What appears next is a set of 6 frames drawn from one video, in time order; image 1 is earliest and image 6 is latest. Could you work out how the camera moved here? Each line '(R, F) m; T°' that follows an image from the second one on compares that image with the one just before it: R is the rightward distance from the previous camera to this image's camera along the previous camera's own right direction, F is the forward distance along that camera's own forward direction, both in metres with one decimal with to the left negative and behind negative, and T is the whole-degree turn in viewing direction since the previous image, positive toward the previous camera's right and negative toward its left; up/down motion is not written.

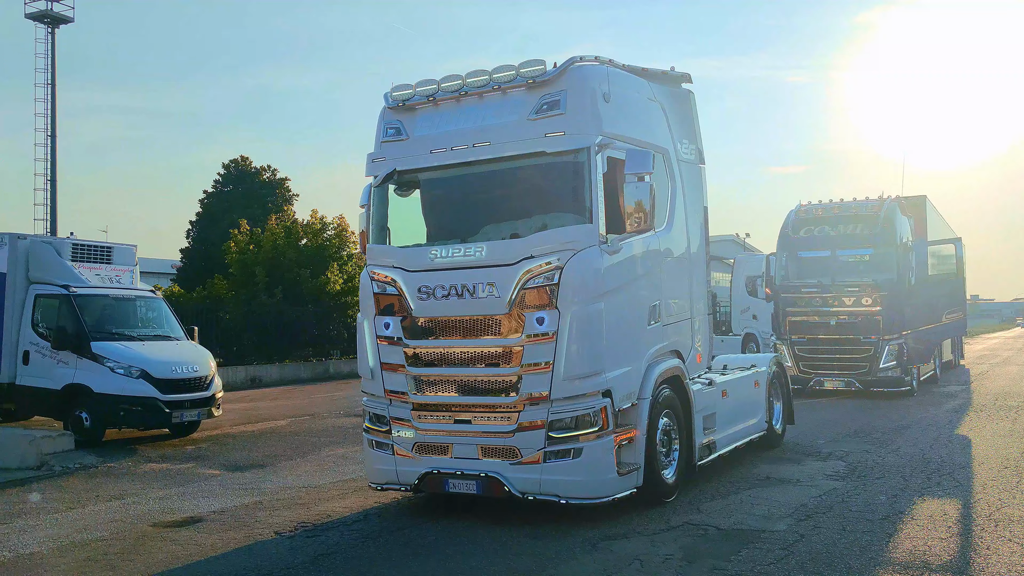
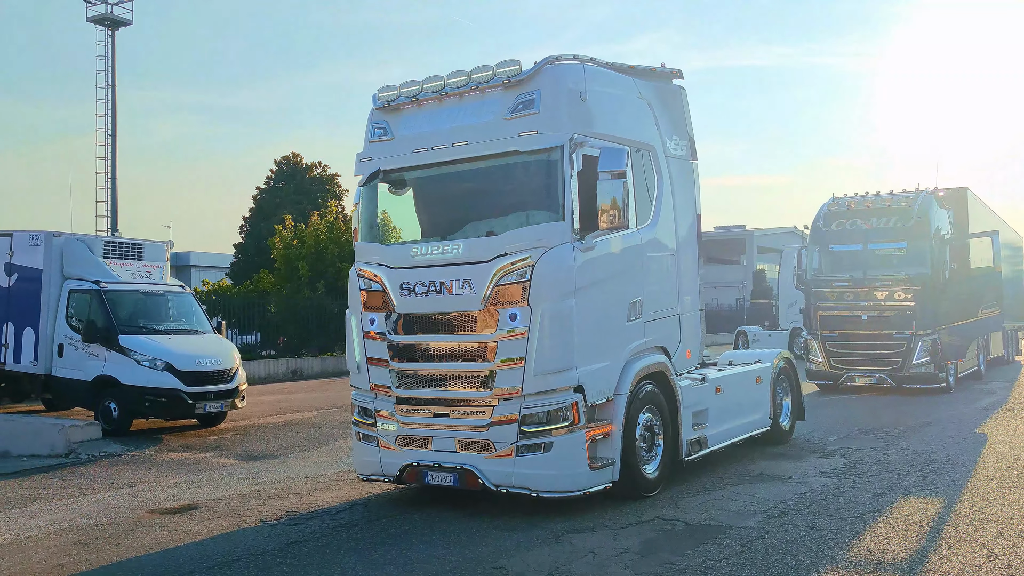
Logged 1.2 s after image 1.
(+0.7, -0.1) m; -4°
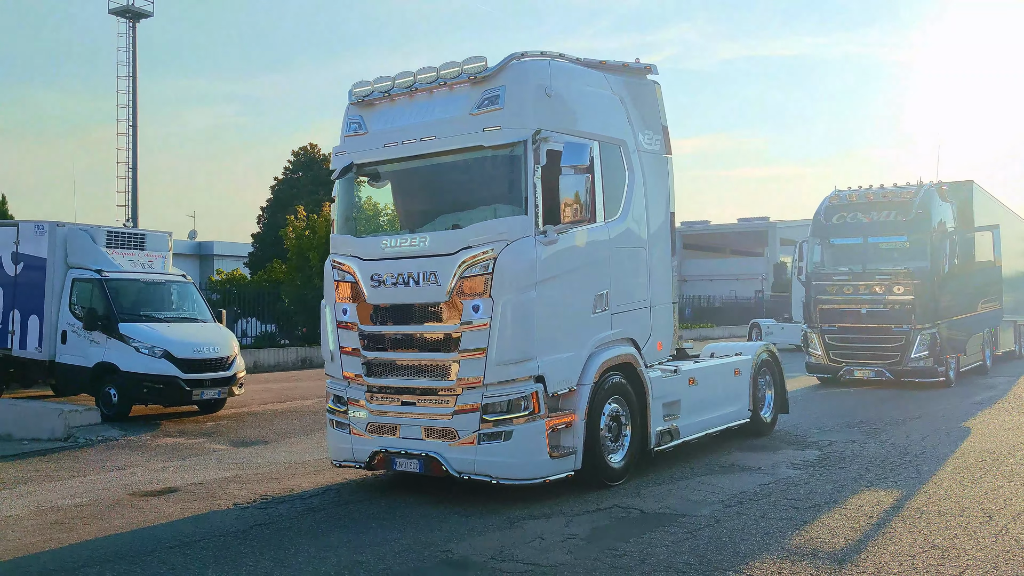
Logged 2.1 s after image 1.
(+0.5, -0.1) m; -1°
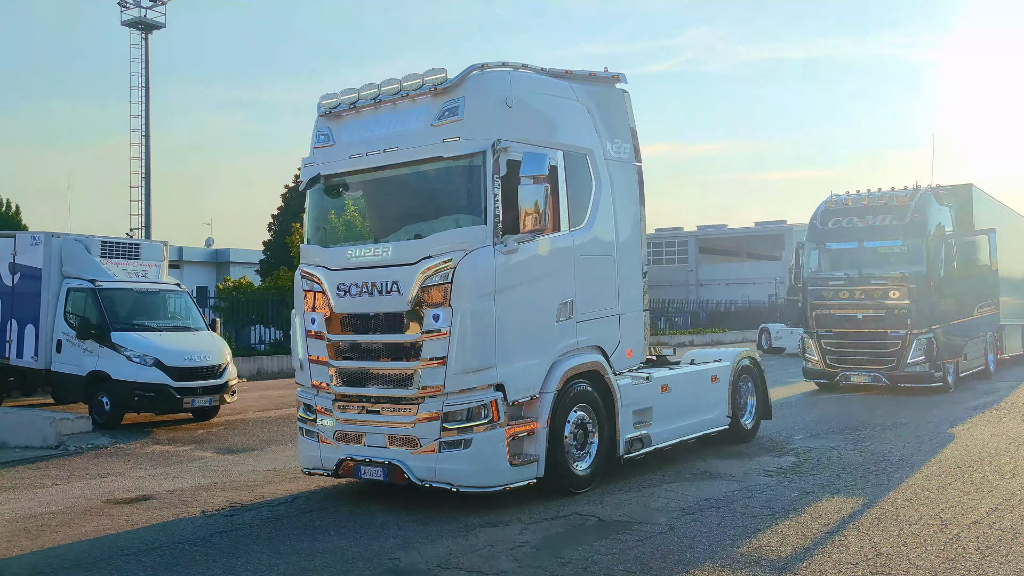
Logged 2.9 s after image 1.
(+0.5, -0.1) m; -1°
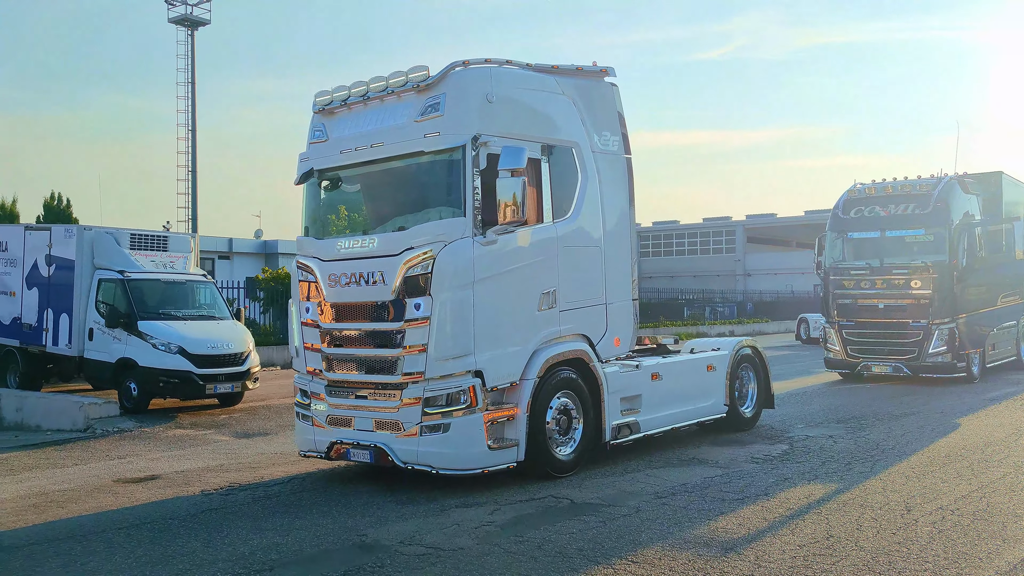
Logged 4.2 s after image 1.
(+0.6, -0.2) m; -3°
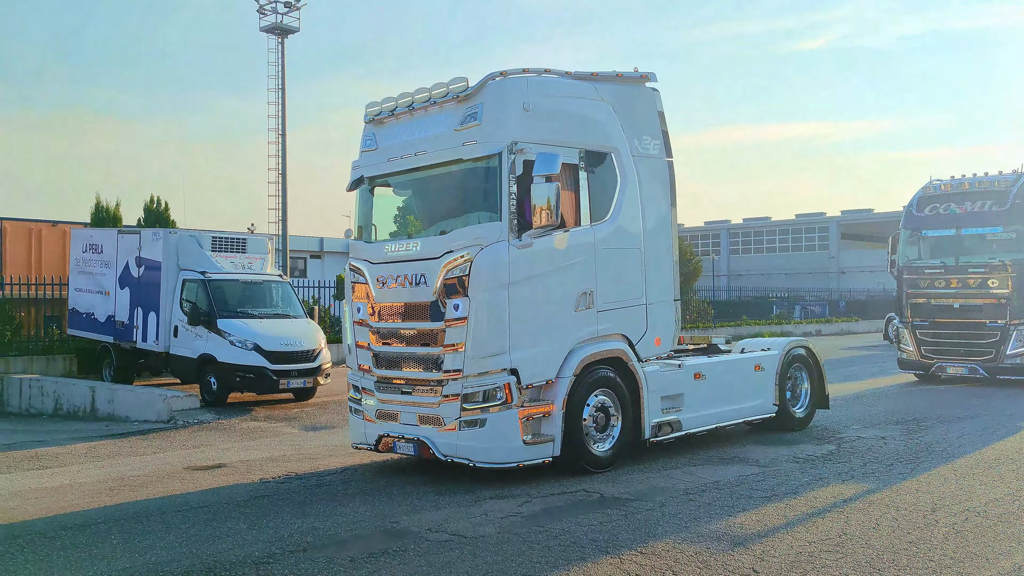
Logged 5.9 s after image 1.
(+0.4, -0.3) m; -6°
